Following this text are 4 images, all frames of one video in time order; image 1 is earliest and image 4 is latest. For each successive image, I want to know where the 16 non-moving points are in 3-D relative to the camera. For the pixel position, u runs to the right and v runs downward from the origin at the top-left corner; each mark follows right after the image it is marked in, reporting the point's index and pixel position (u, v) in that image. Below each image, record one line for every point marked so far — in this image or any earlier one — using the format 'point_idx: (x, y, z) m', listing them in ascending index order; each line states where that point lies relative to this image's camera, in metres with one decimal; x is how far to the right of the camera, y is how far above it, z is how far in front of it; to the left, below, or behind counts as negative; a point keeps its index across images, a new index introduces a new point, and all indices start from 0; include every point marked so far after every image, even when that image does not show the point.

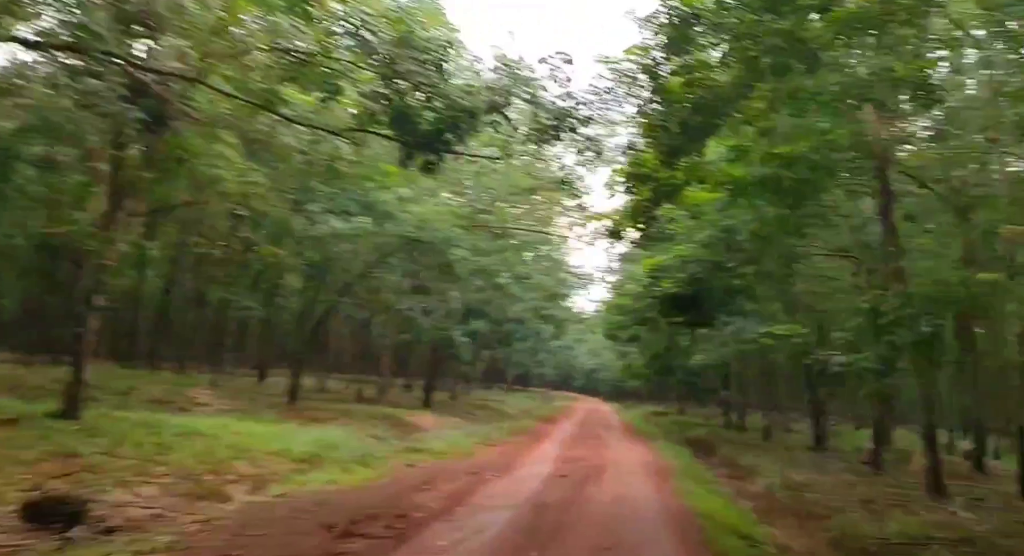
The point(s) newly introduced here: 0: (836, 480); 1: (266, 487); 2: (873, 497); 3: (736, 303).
0: (+6.1, -3.8, +14.1) m
1: (-3.0, -2.5, +9.0) m
2: (+5.8, -3.5, +12.0) m
3: (+4.7, -0.5, +15.4) m
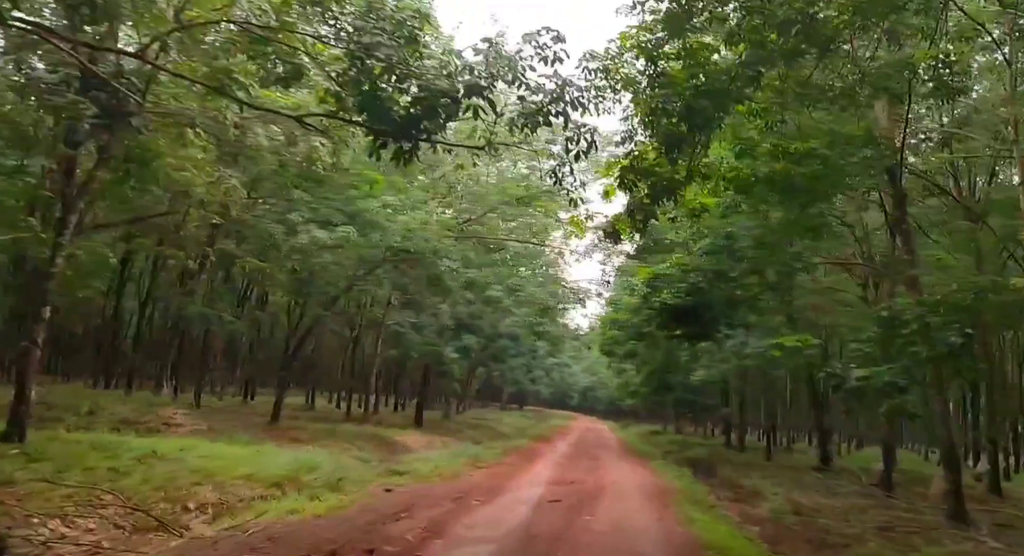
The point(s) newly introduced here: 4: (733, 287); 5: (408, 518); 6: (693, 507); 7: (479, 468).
0: (+6.0, -4.0, +13.3) m
1: (-3.1, -2.6, +8.2) m
2: (+5.6, -3.7, +11.1) m
3: (+4.5, -0.7, +14.6) m
4: (+3.9, -0.2, +13.1) m
5: (-1.2, -2.8, +8.6) m
6: (+3.0, -3.8, +12.4) m
7: (-0.8, -4.2, +16.5) m
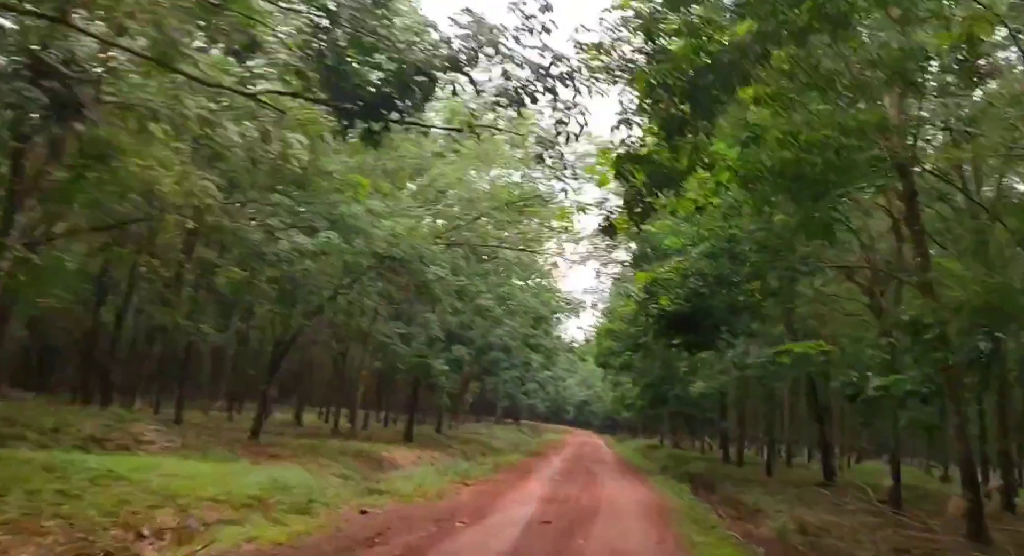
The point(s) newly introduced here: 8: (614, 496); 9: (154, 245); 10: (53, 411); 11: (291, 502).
0: (+5.8, -4.1, +12.5) m
1: (-3.3, -2.6, +7.4) m
2: (+5.5, -3.7, +10.4) m
3: (+4.3, -0.8, +14.0) m
4: (+3.7, -0.3, +12.4) m
5: (-1.3, -2.8, +7.9) m
6: (+2.8, -3.9, +11.7) m
7: (-0.9, -4.4, +15.7) m
8: (+2.3, -4.9, +16.6) m
9: (-7.6, +0.7, +15.9) m
10: (-8.9, -2.6, +14.5) m
11: (-3.0, -3.0, +10.1) m
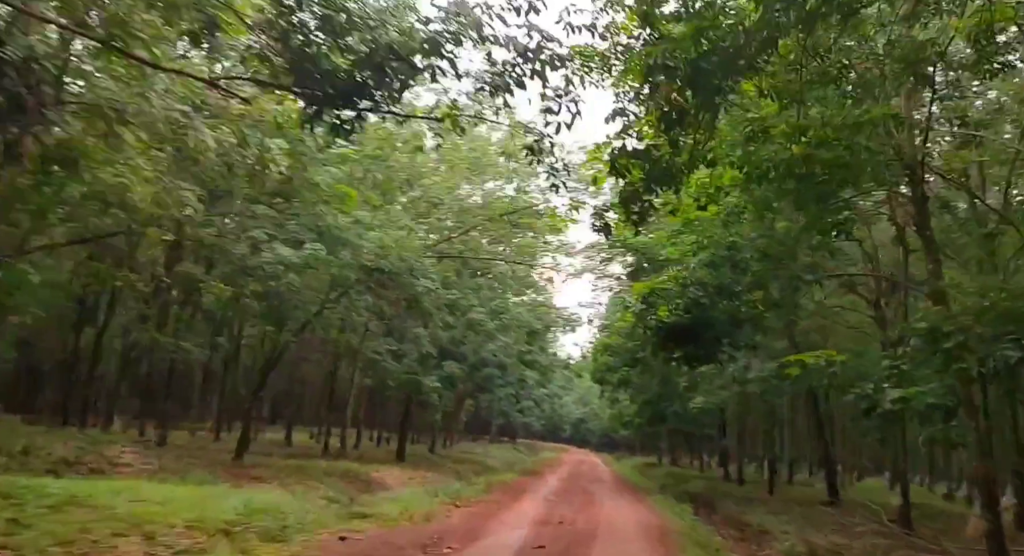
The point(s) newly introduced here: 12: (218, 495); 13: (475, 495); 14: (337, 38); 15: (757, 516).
0: (+5.7, -4.3, +11.9) m
1: (-3.4, -2.7, +6.8) m
2: (+5.4, -3.8, +9.8) m
3: (+4.2, -1.0, +13.4) m
4: (+3.6, -0.4, +11.9) m
5: (-1.4, -2.9, +7.3) m
6: (+2.7, -4.0, +11.1) m
7: (-1.1, -4.6, +15.1) m
8: (+2.2, -5.1, +16.0) m
9: (-7.8, +0.4, +15.3) m
10: (-9.1, -2.9, +13.9) m
11: (-3.1, -3.2, +9.5) m
12: (-4.7, -3.4, +11.8) m
13: (-0.9, -5.4, +18.4) m
14: (-1.2, +1.7, +5.3) m
15: (+5.5, -5.3, +16.7) m
